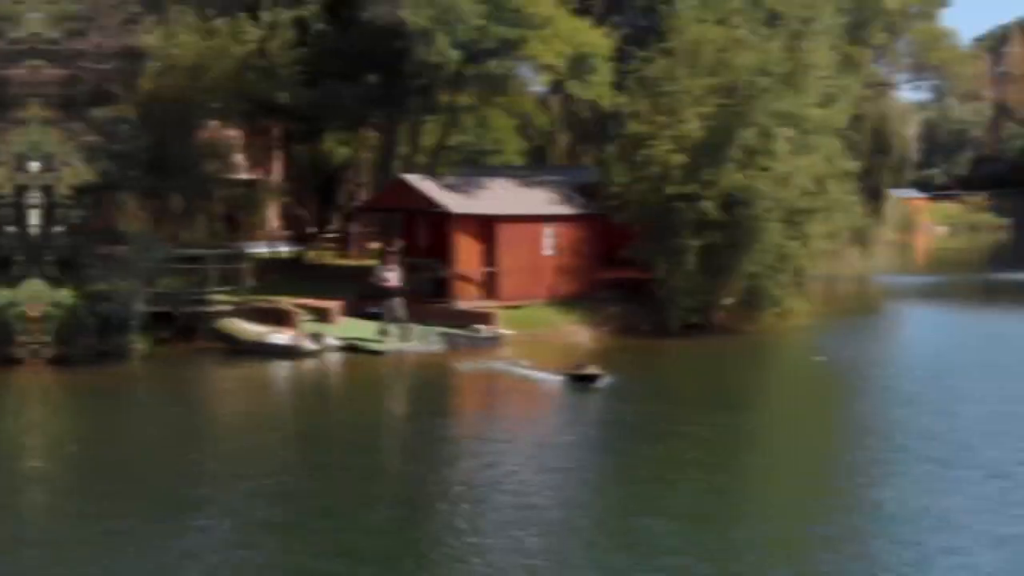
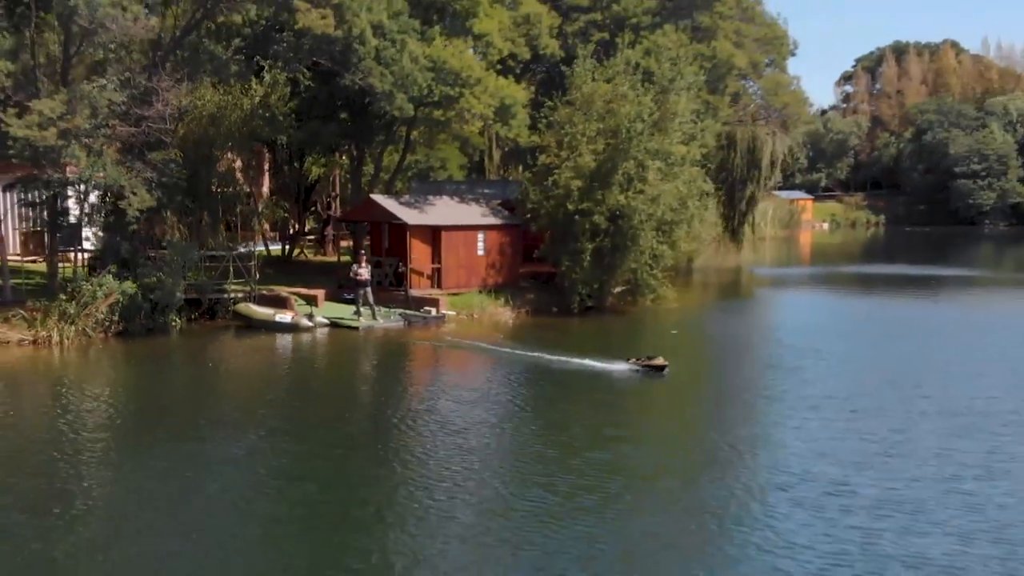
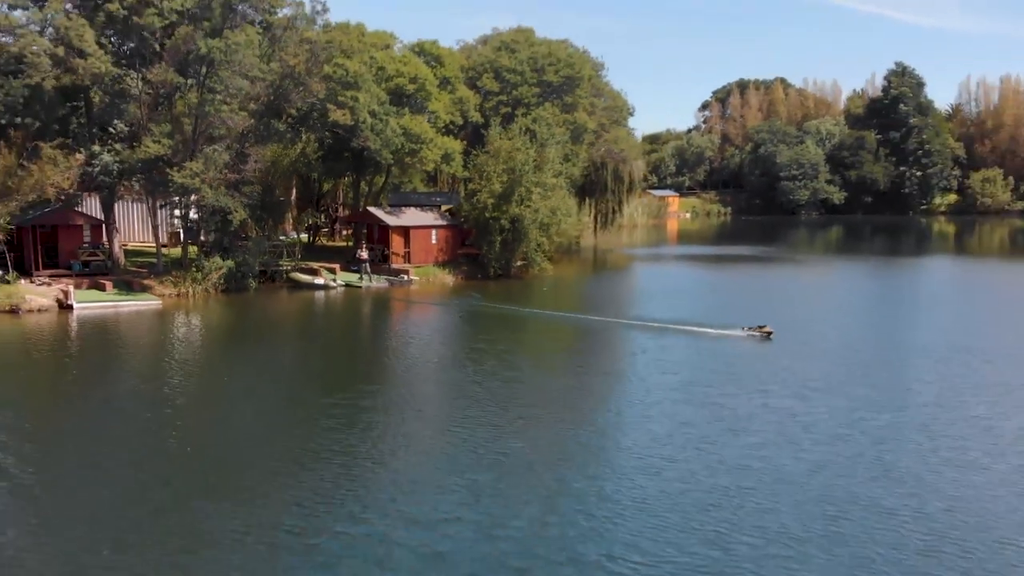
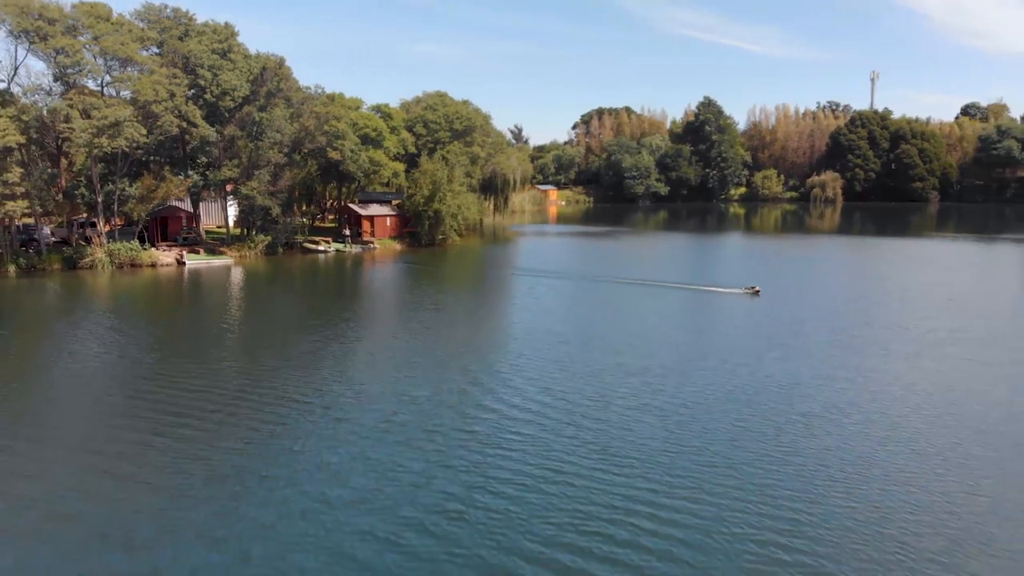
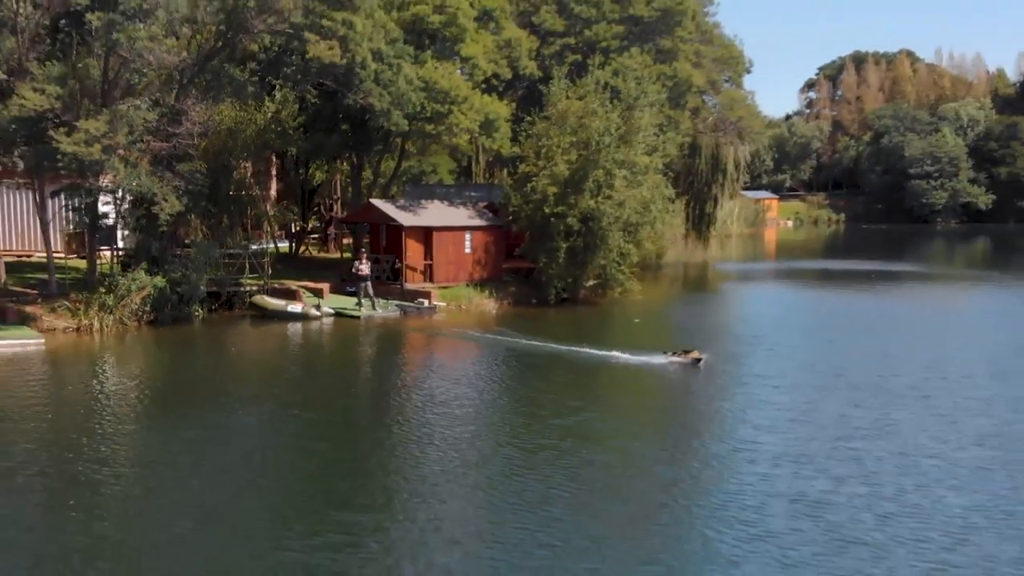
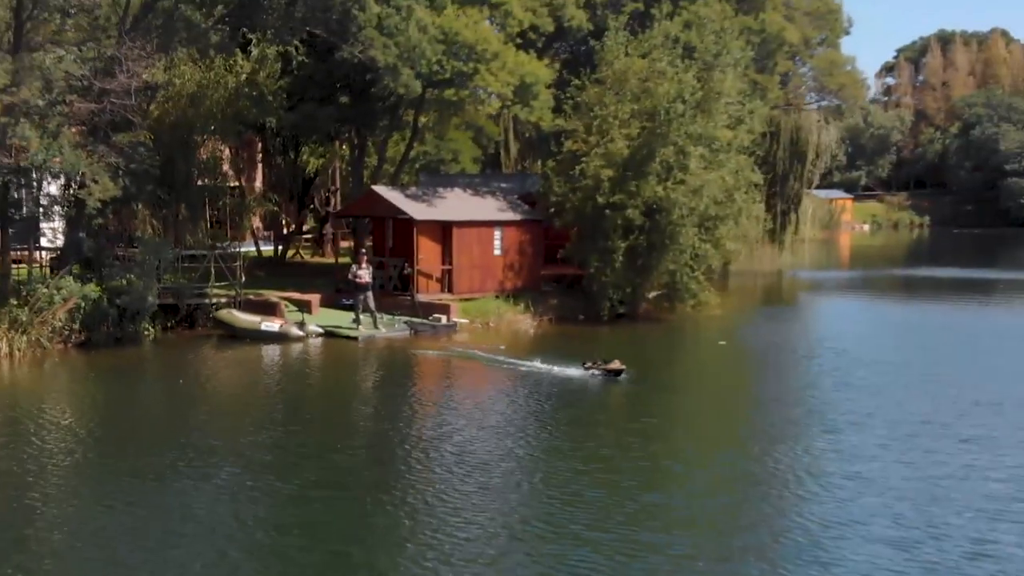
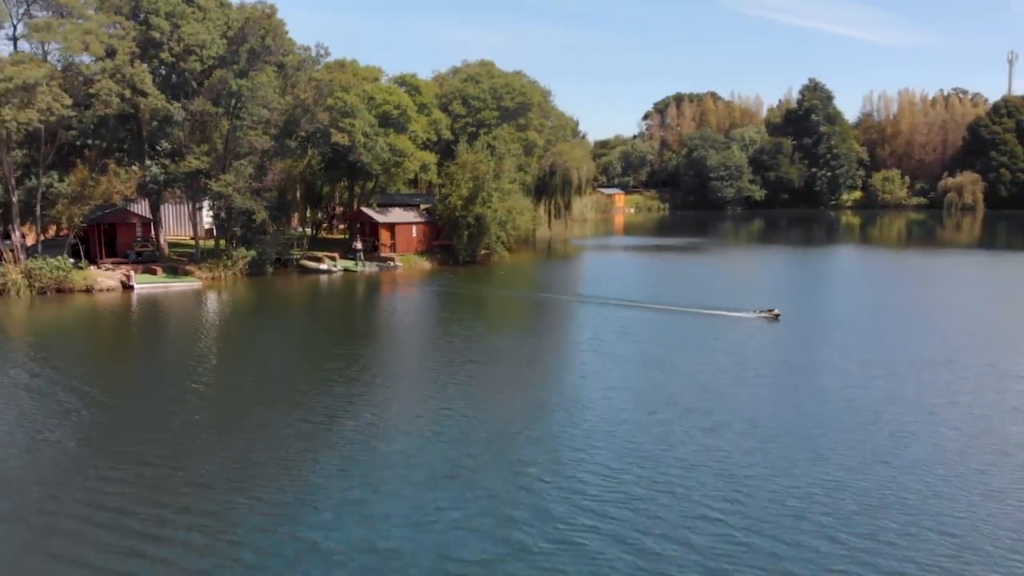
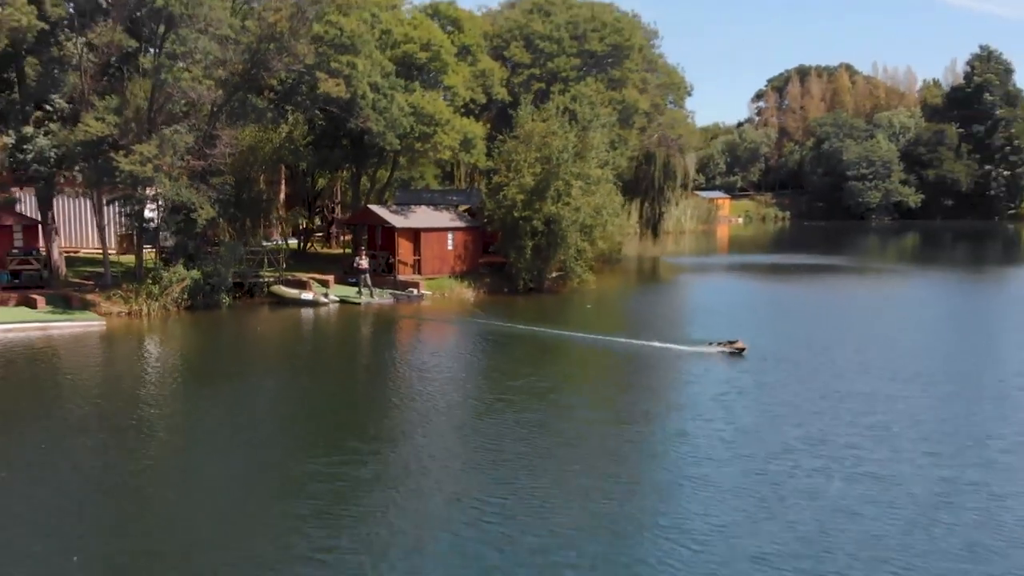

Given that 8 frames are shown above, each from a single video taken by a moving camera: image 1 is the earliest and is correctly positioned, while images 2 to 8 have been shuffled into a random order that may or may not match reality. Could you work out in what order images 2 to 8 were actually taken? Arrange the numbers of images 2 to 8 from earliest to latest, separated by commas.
6, 2, 5, 8, 3, 7, 4
